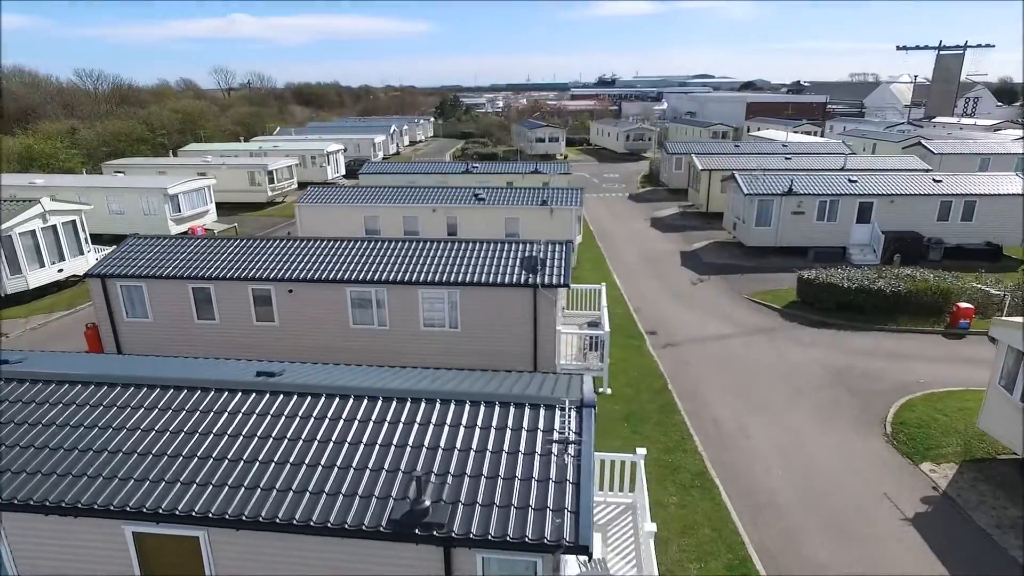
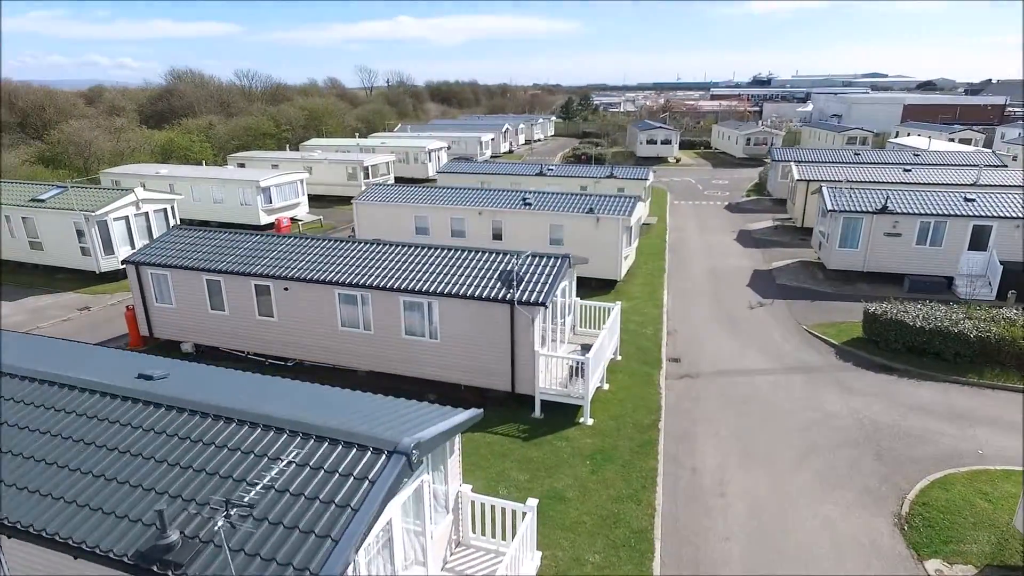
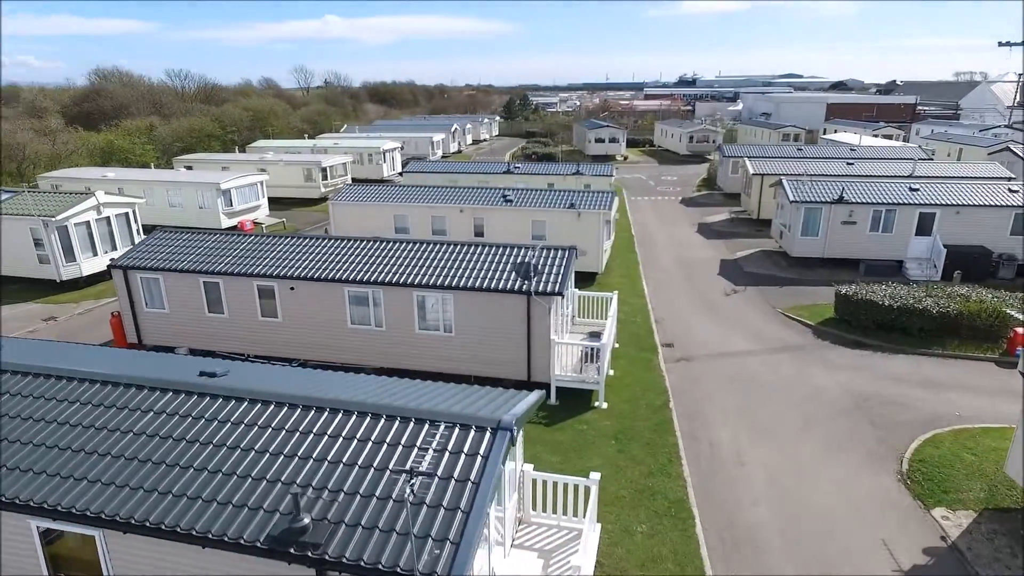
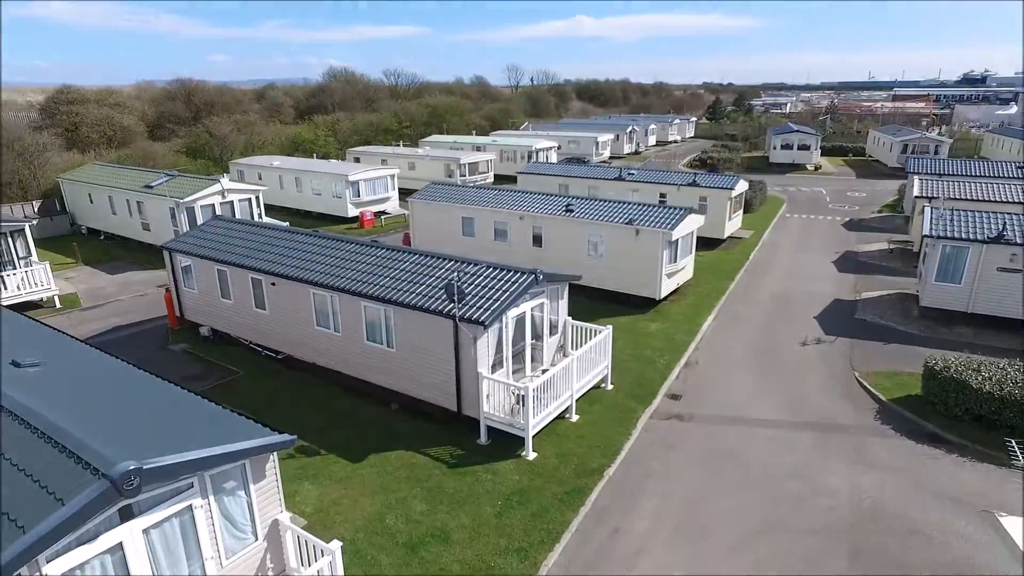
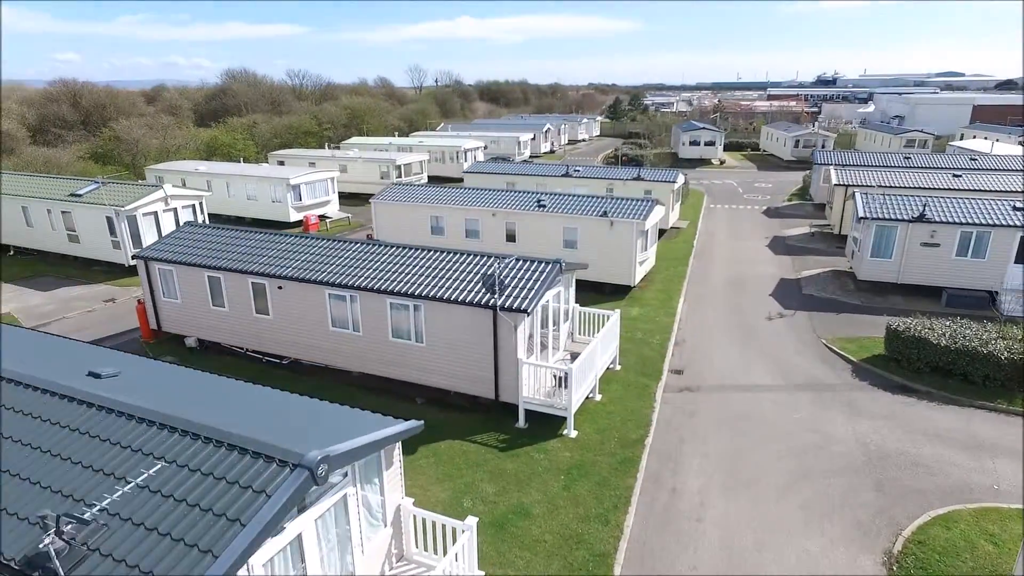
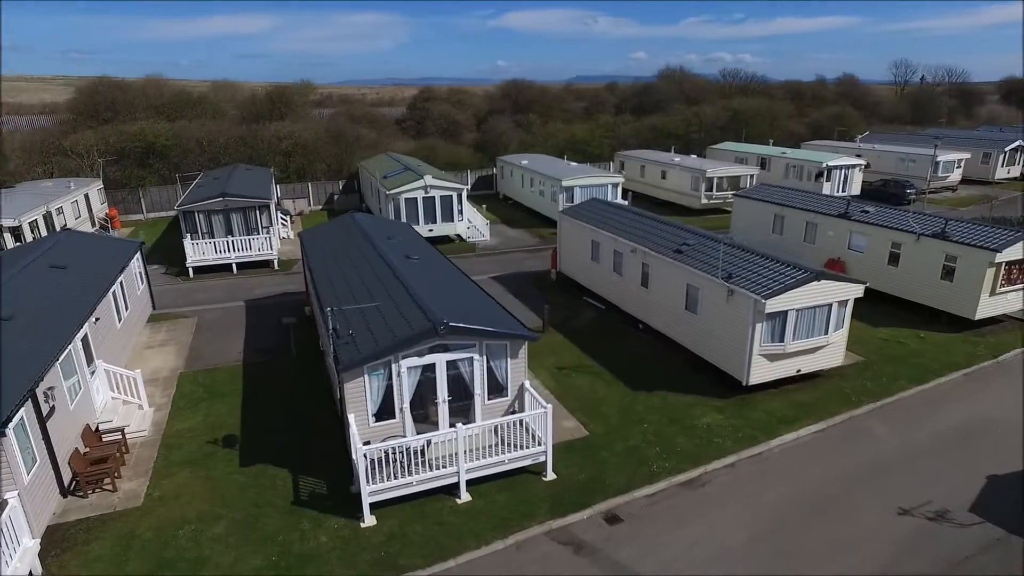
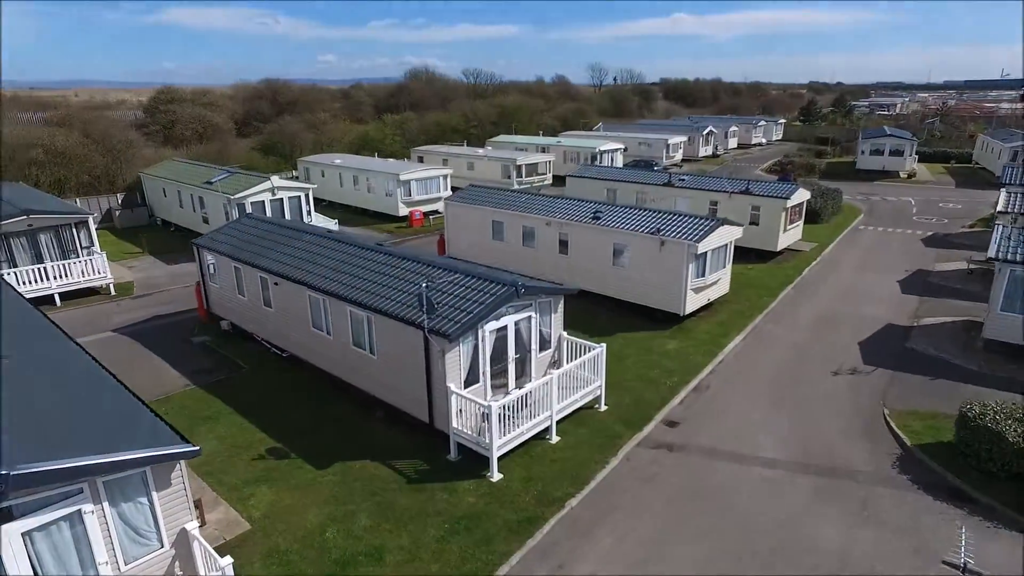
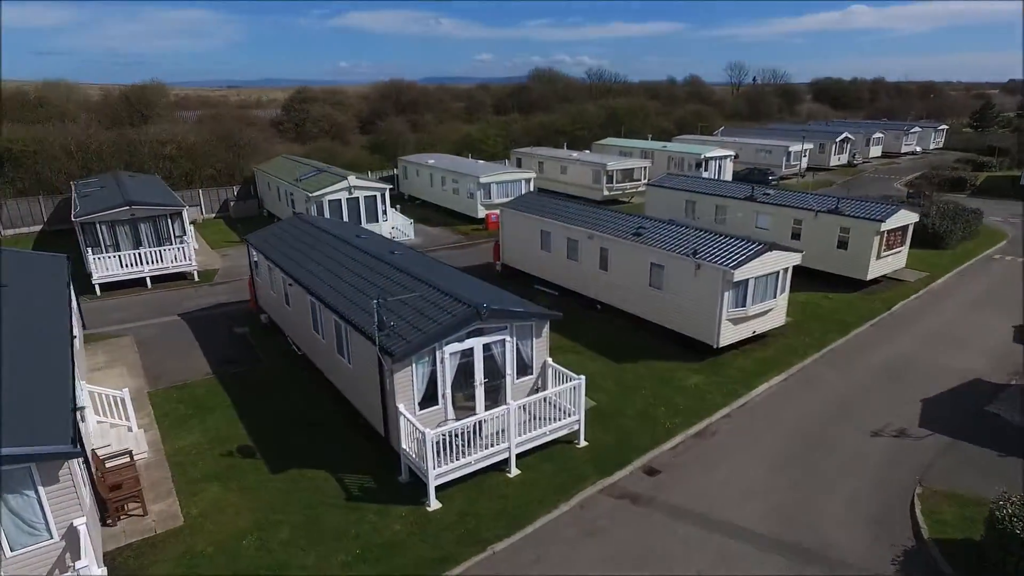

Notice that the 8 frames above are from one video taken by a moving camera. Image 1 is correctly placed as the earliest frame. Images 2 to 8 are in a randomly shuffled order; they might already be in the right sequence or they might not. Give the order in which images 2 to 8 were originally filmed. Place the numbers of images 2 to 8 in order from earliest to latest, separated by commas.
3, 2, 5, 4, 7, 8, 6
